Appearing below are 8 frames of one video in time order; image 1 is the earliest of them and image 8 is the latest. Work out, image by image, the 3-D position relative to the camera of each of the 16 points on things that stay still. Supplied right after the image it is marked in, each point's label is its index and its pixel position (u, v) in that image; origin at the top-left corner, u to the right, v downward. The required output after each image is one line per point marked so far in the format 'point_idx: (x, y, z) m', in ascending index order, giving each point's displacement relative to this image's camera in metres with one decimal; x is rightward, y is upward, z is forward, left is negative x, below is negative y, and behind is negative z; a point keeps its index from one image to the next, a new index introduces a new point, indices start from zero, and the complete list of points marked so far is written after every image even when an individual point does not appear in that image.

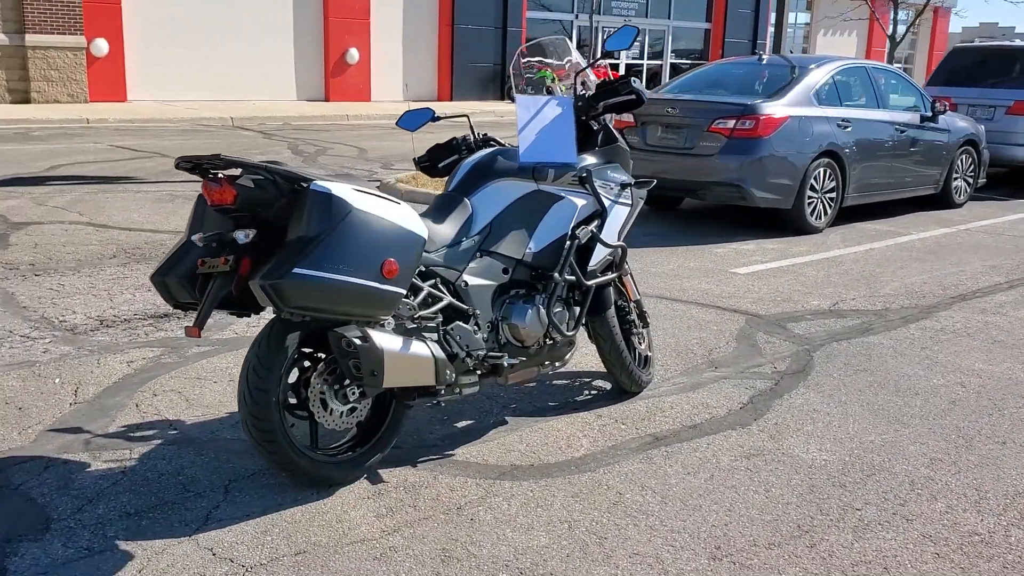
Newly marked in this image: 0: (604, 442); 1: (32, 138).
0: (+0.4, -0.7, +4.5) m
1: (-8.2, +2.6, +16.7) m
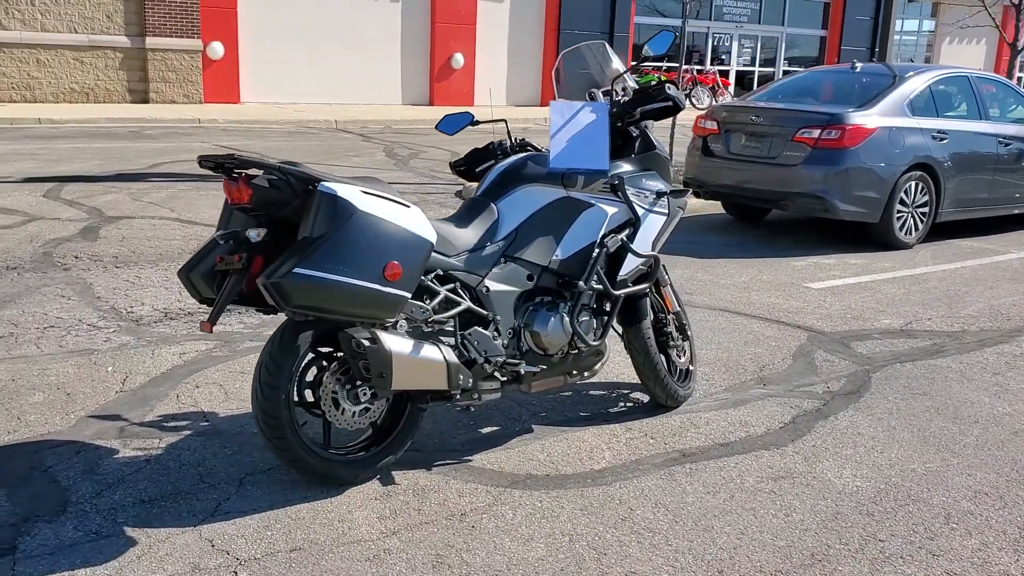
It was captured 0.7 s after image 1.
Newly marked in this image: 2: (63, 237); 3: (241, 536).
0: (+0.5, -0.7, +4.4) m
1: (-6.5, +2.7, +17.5) m
2: (-4.0, +0.5, +8.7) m
3: (-1.0, -0.9, +3.5) m
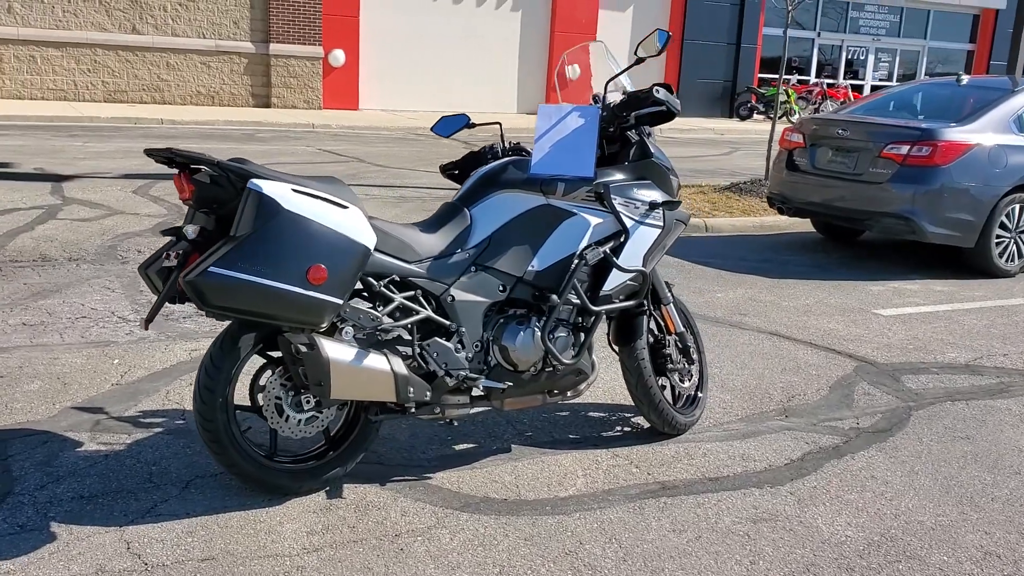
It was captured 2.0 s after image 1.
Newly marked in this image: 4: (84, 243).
0: (+0.4, -0.8, +4.1) m
1: (-4.7, +2.7, +18.1) m
2: (-3.4, +0.5, +8.9) m
3: (-1.2, -0.9, +3.4) m
4: (-3.6, +0.4, +8.3) m
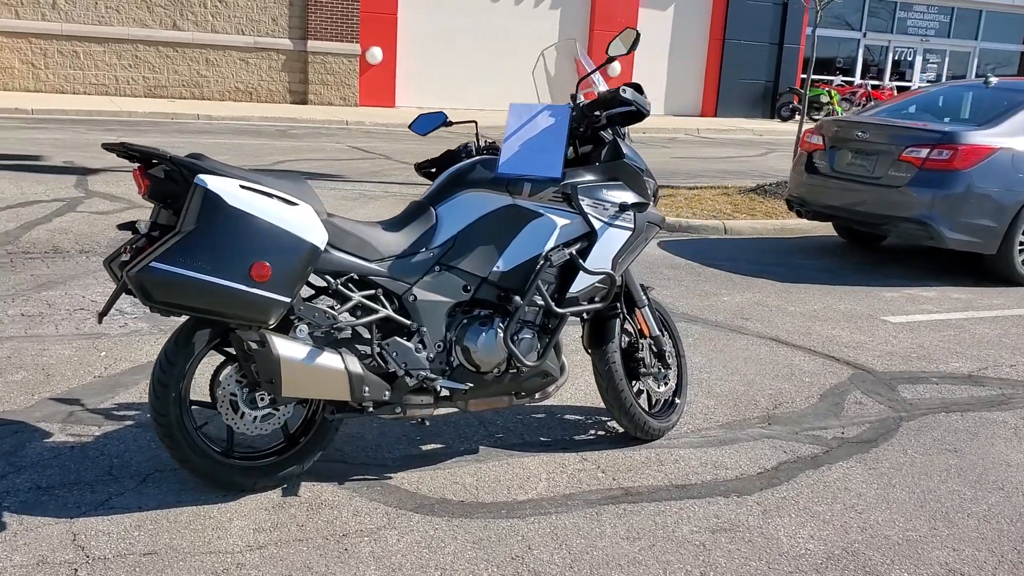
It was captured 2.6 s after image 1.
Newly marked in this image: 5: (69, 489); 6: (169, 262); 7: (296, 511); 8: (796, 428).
0: (+0.2, -0.8, +4.0) m
1: (-4.2, +2.8, +18.2) m
2: (-3.3, +0.6, +9.0) m
3: (-1.4, -0.9, +3.4) m
4: (-3.6, +0.4, +8.4) m
5: (-1.7, -0.8, +3.7) m
6: (-1.1, +0.1, +3.2) m
7: (-0.8, -0.8, +3.7) m
8: (+1.4, -0.7, +4.9) m
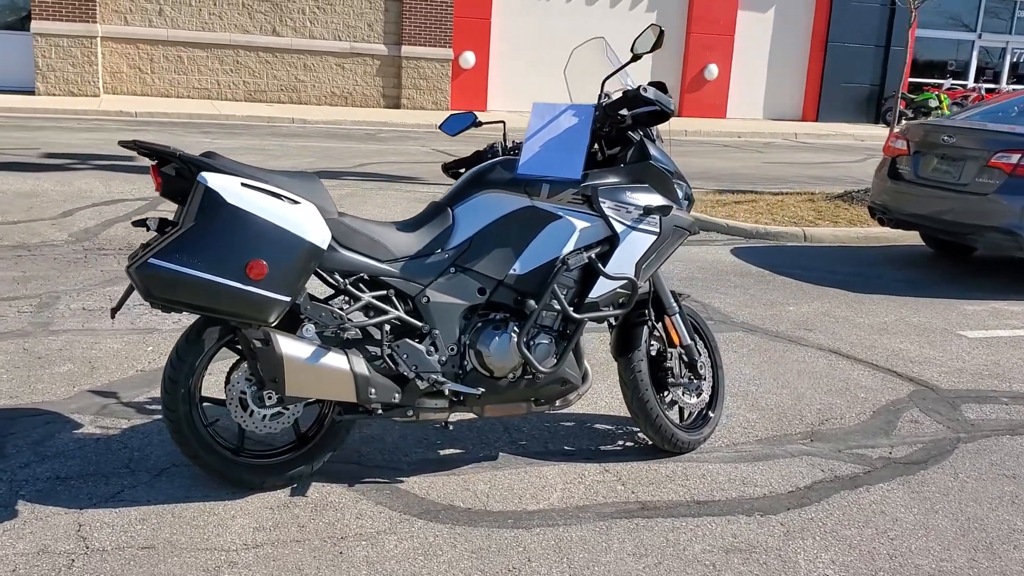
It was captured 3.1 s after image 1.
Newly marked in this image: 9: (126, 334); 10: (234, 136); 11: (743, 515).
0: (+0.3, -0.8, +3.9) m
1: (-2.6, +2.8, +18.5) m
2: (-2.7, +0.6, +9.3) m
3: (-1.4, -0.8, +3.4) m
4: (-3.0, +0.5, +8.7) m
5: (-1.6, -0.7, +3.8) m
6: (-1.1, +0.1, +3.2) m
7: (-0.8, -0.8, +3.6) m
8: (+1.5, -0.7, +4.7) m
9: (-2.3, -0.3, +5.7) m
10: (-4.8, +2.6, +17.1) m
11: (+0.9, -0.9, +3.8) m
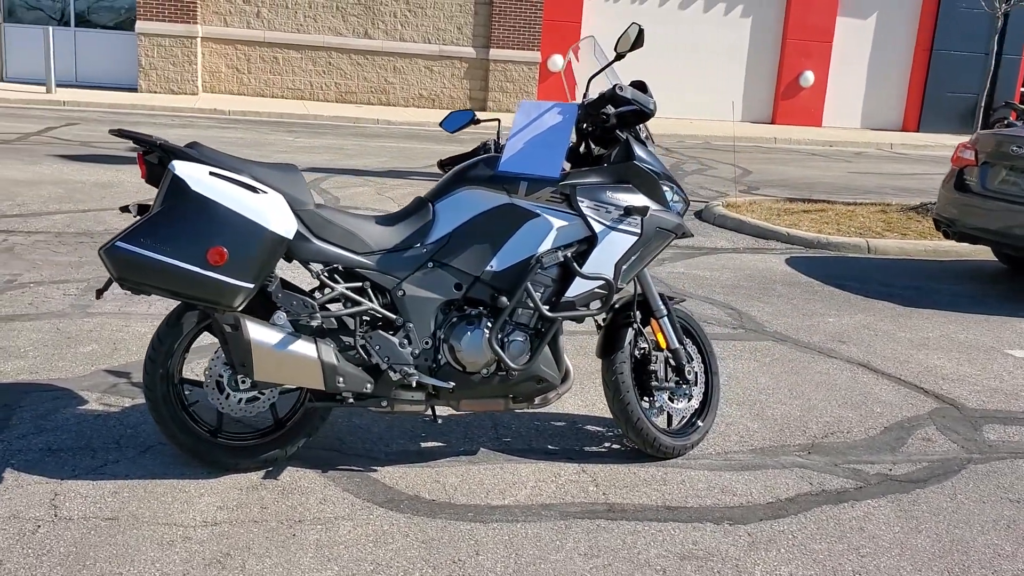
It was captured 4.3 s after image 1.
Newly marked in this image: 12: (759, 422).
0: (+0.1, -0.8, +3.9) m
1: (-1.1, +2.8, +18.7) m
2: (-2.2, +0.7, +9.5) m
3: (-1.6, -0.8, +3.6) m
4: (-2.6, +0.6, +9.0) m
5: (-1.8, -0.7, +4.0) m
6: (-1.3, +0.2, +3.4) m
7: (-0.9, -0.8, +3.7) m
8: (+1.5, -0.8, +4.5) m
9: (-2.2, -0.2, +6.0) m
10: (-3.5, +2.7, +17.6) m
11: (+0.8, -0.9, +3.8) m
12: (+1.2, -0.7, +4.9) m
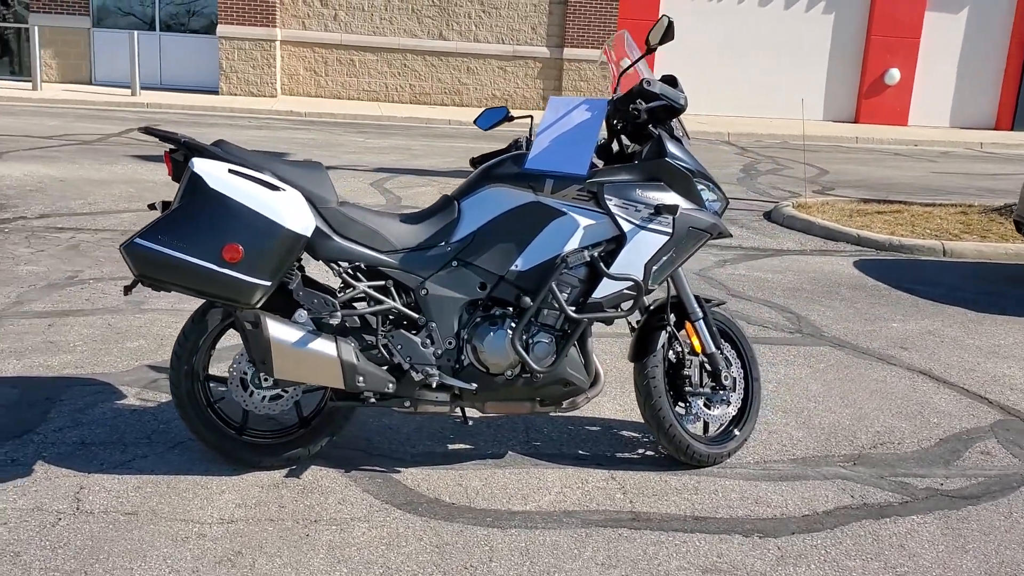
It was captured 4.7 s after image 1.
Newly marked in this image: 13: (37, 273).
0: (+0.2, -0.8, +3.8) m
1: (+0.3, +2.8, +18.7) m
2: (-1.7, +0.7, +9.6) m
3: (-1.5, -0.8, +3.6) m
4: (-2.1, +0.6, +9.1) m
5: (-1.7, -0.7, +4.0) m
6: (-1.2, +0.2, +3.4) m
7: (-0.9, -0.8, +3.7) m
8: (+1.6, -0.8, +4.3) m
9: (-1.9, -0.2, +6.1) m
10: (-2.2, +2.7, +17.7) m
11: (+0.8, -0.9, +3.6) m
12: (+1.4, -0.7, +4.7) m
13: (-3.3, +0.1, +6.9) m
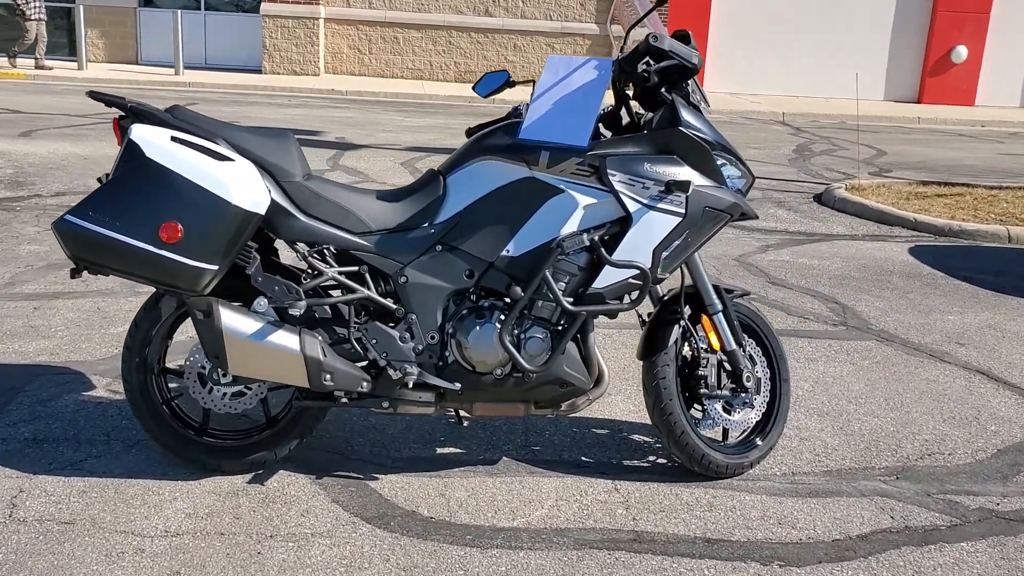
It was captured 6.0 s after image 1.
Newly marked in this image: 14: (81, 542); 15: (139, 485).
0: (+0.2, -0.8, +3.3) m
1: (+1.1, +3.1, +18.1) m
2: (-1.4, +0.8, +9.2) m
3: (-1.5, -0.7, +3.3) m
4: (-1.8, +0.7, +8.7) m
5: (-1.7, -0.6, +3.7) m
6: (-1.3, +0.2, +3.0) m
7: (-0.9, -0.7, +3.3) m
8: (+1.6, -0.8, +3.8) m
9: (-1.8, -0.1, +5.7) m
10: (-1.5, +3.0, +17.3) m
11: (+0.8, -0.9, +3.1) m
12: (+1.4, -0.6, +4.2) m
13: (-3.2, +0.2, +6.7) m
14: (-1.3, -0.8, +3.0) m
15: (-1.3, -0.7, +3.4) m
